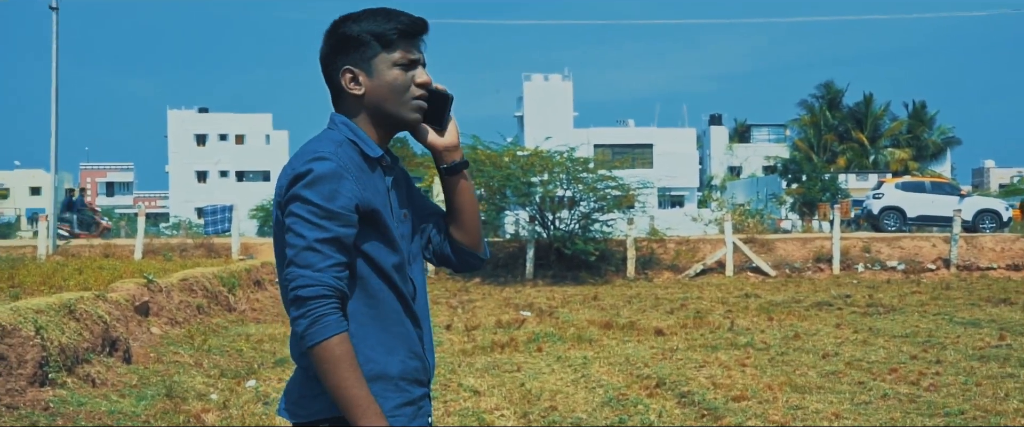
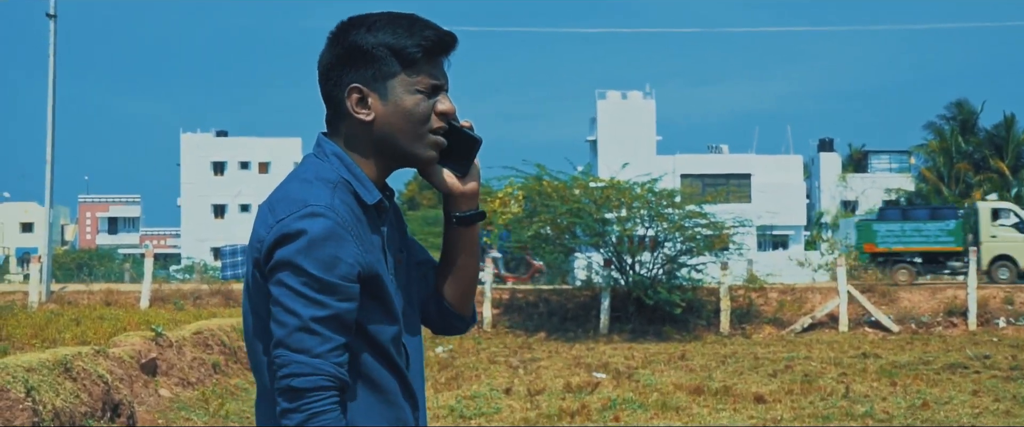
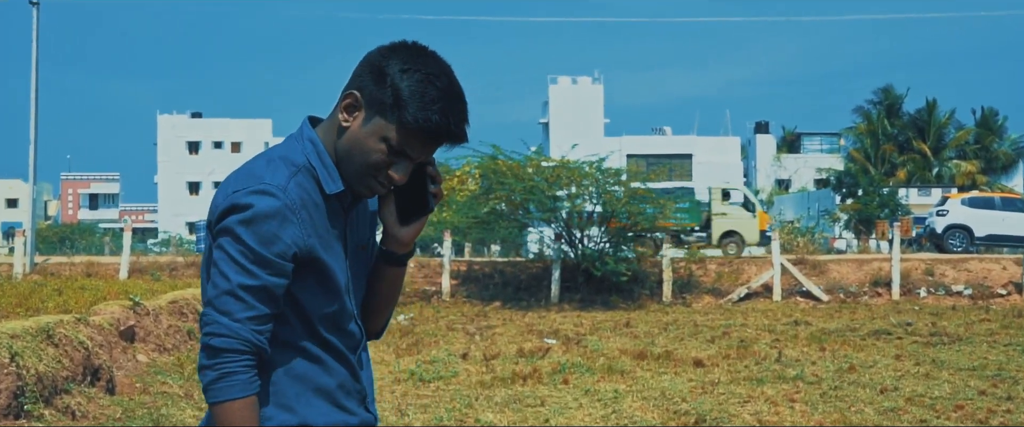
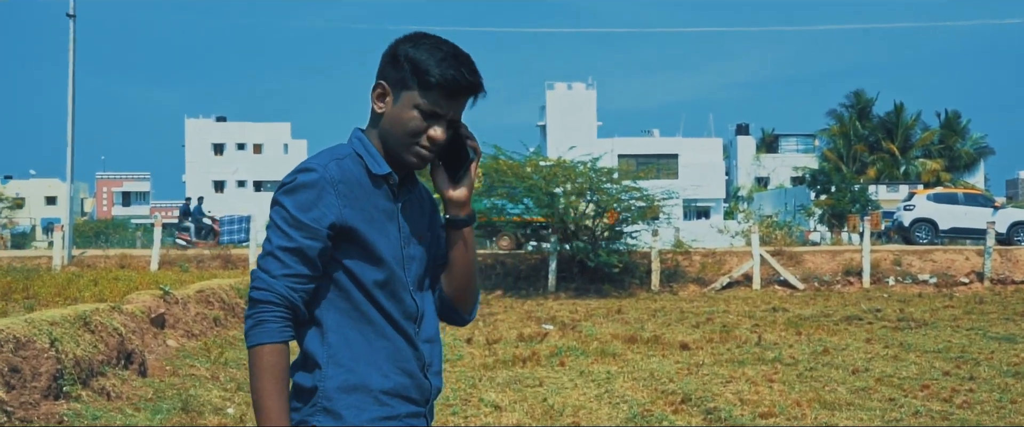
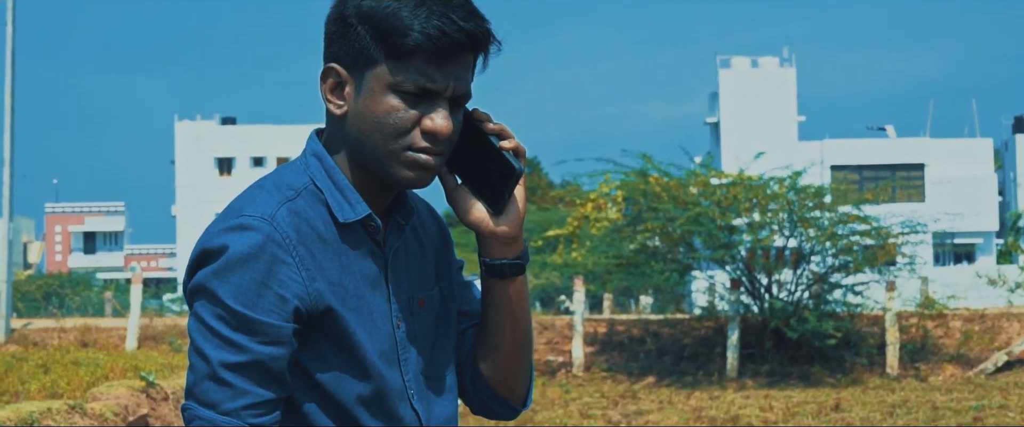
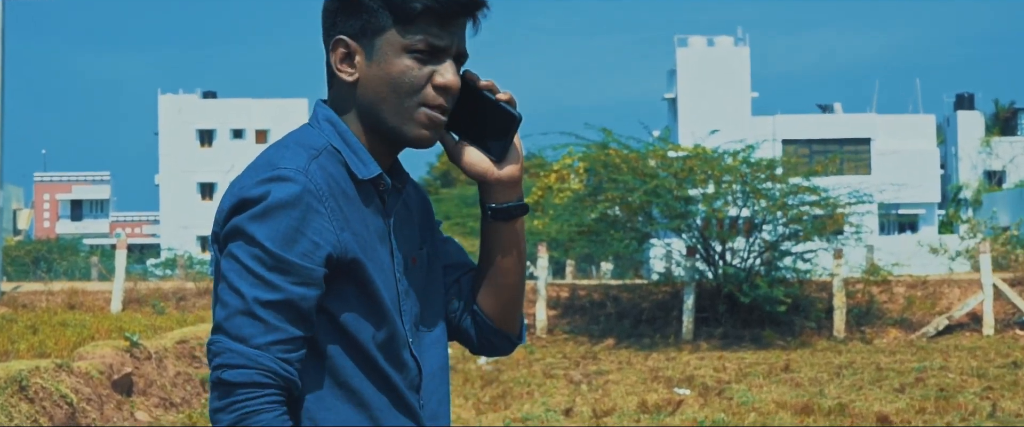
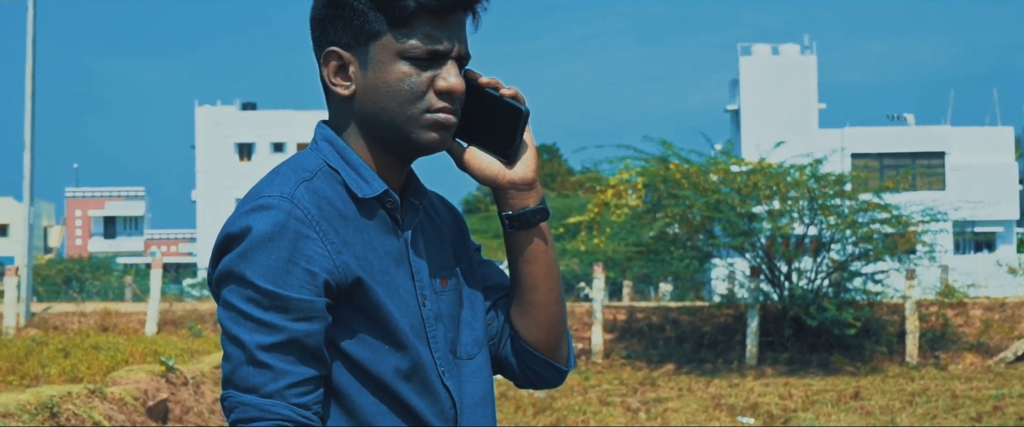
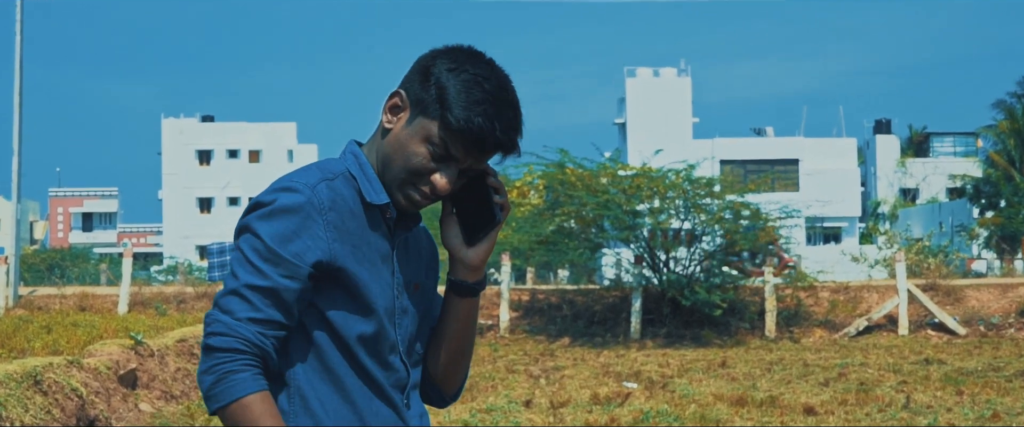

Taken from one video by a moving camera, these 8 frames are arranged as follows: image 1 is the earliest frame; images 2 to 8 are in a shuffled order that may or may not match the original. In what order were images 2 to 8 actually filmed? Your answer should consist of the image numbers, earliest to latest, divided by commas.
4, 3, 2, 8, 6, 5, 7
